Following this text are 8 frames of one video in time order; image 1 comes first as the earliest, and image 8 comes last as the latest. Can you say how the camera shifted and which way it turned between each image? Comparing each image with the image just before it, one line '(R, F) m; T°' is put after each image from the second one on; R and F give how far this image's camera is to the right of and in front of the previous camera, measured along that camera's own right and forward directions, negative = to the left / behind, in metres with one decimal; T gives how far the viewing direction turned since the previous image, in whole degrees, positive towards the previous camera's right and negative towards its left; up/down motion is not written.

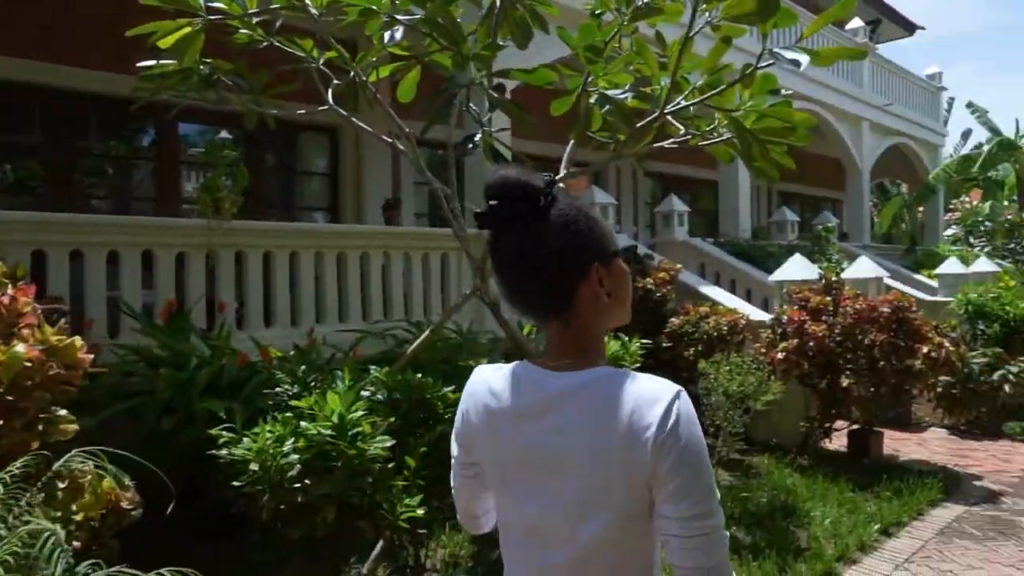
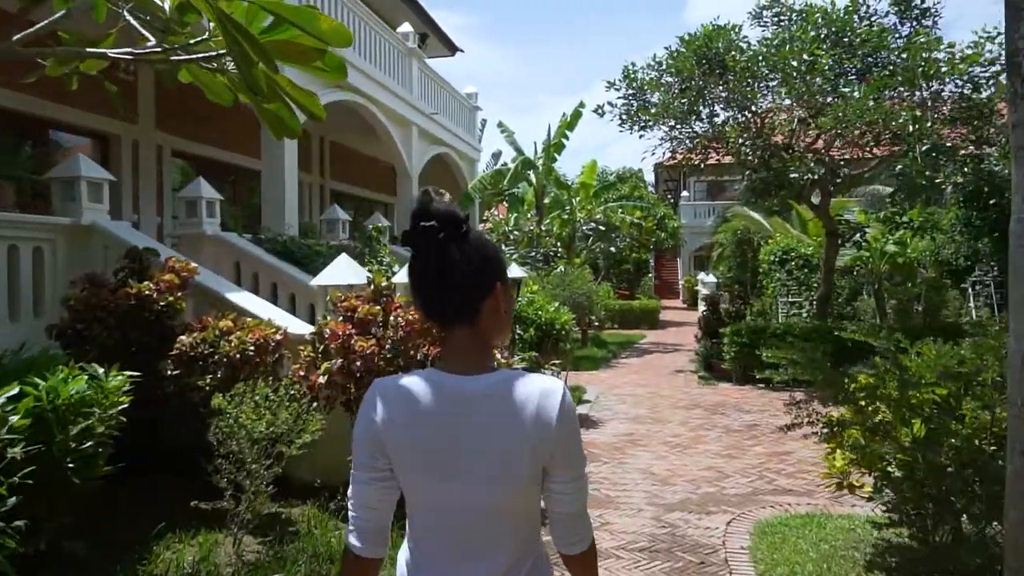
(+0.8, +1.3) m; +33°
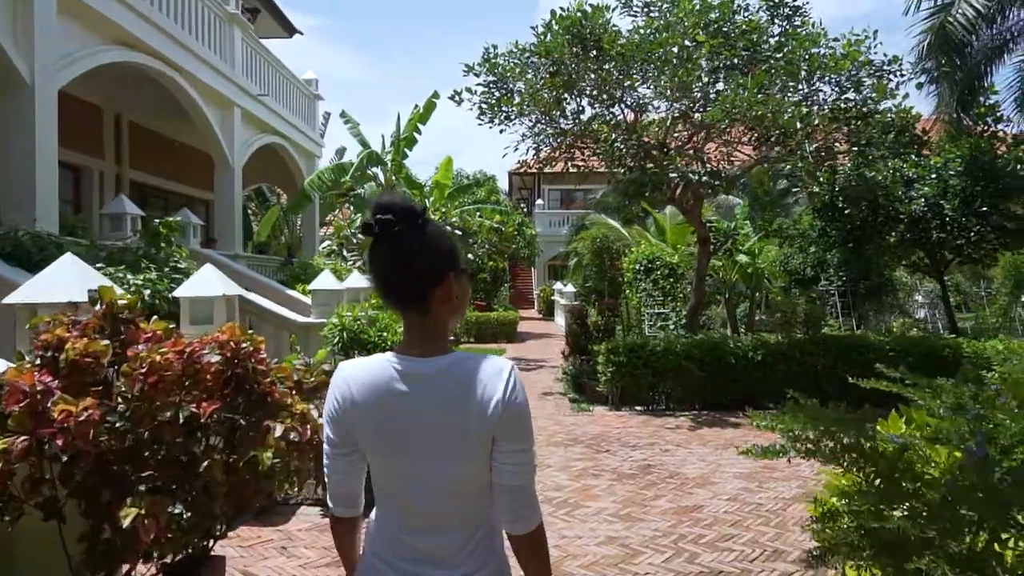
(+0.1, +2.0) m; +12°
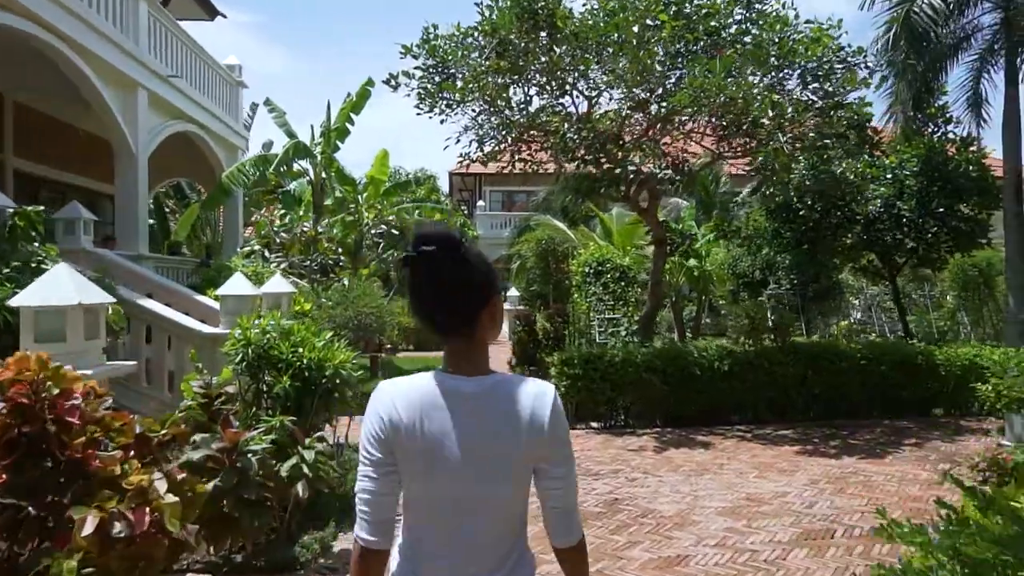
(0.0, +1.2) m; +5°
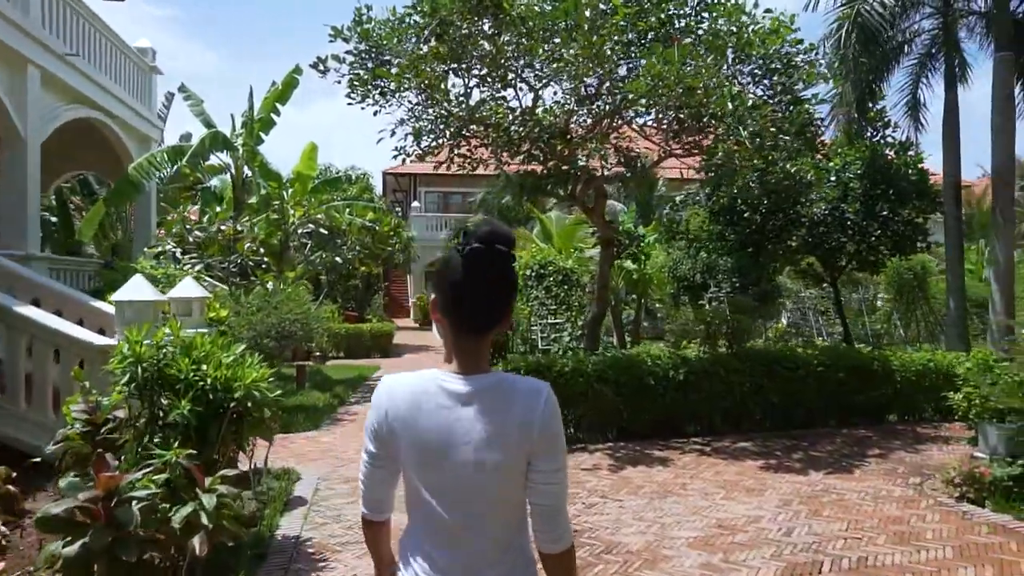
(-0.1, +0.8) m; +5°
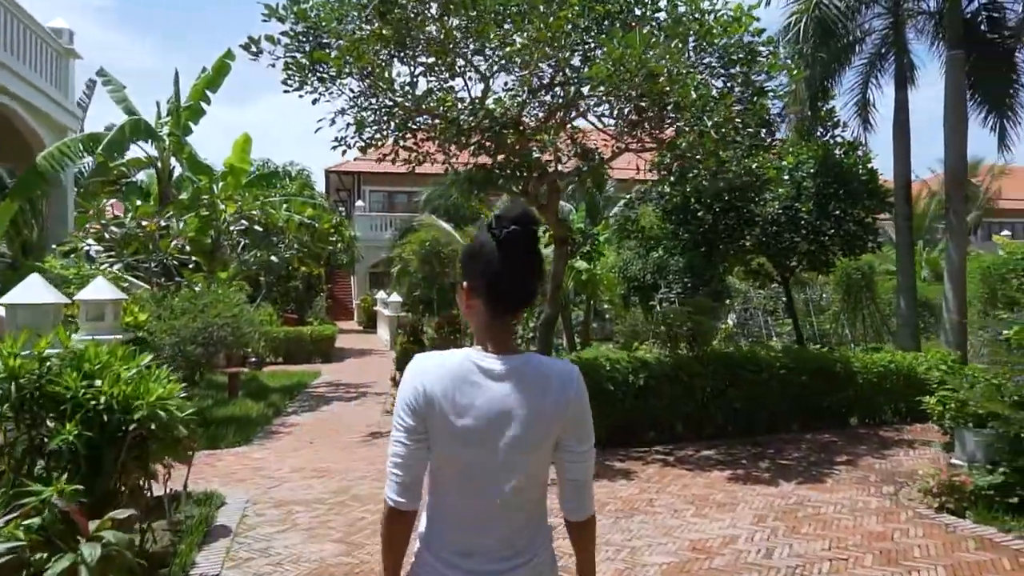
(-0.1, +0.7) m; +4°
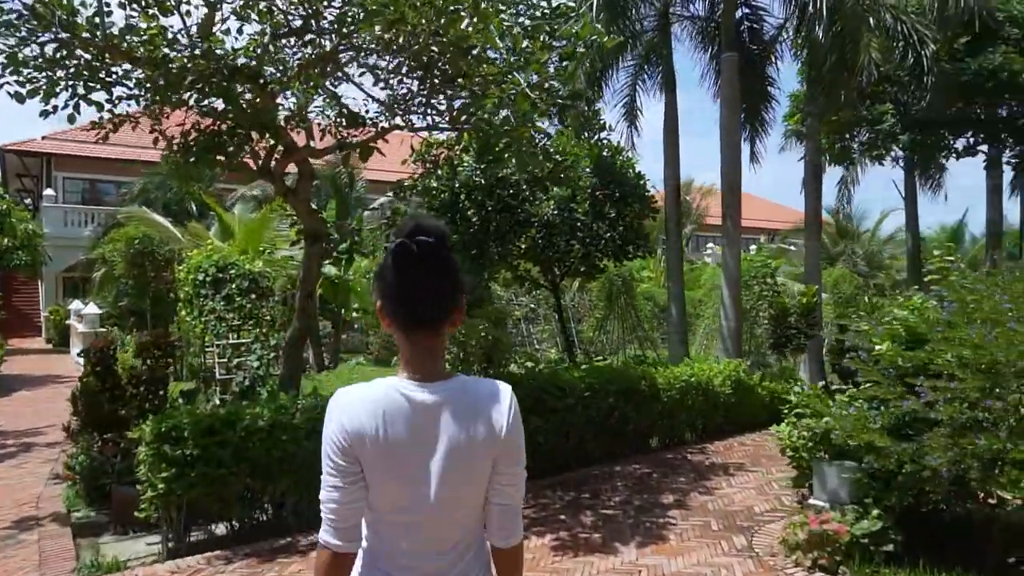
(0.0, +2.2) m; +20°
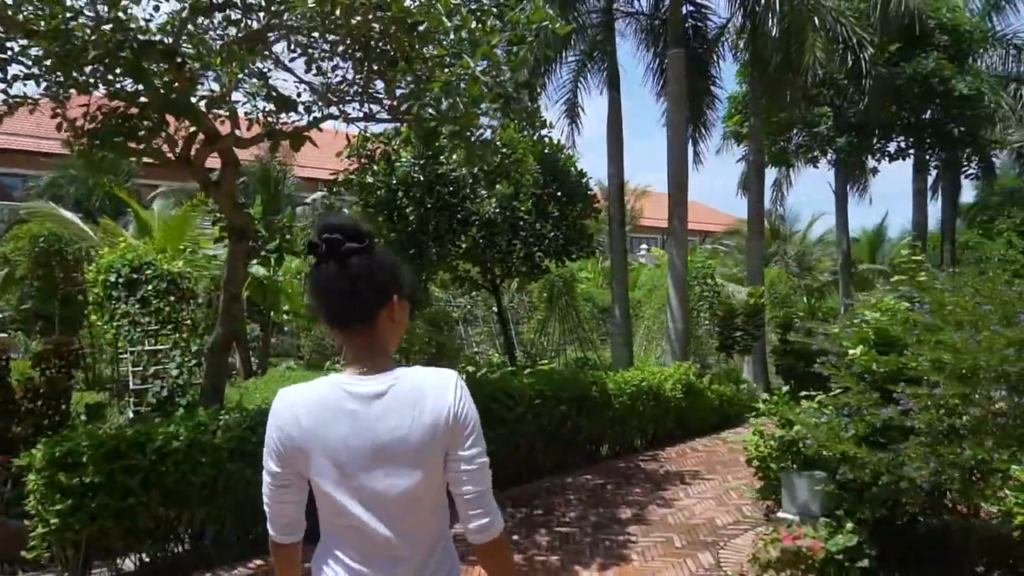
(-0.1, +0.5) m; +5°
